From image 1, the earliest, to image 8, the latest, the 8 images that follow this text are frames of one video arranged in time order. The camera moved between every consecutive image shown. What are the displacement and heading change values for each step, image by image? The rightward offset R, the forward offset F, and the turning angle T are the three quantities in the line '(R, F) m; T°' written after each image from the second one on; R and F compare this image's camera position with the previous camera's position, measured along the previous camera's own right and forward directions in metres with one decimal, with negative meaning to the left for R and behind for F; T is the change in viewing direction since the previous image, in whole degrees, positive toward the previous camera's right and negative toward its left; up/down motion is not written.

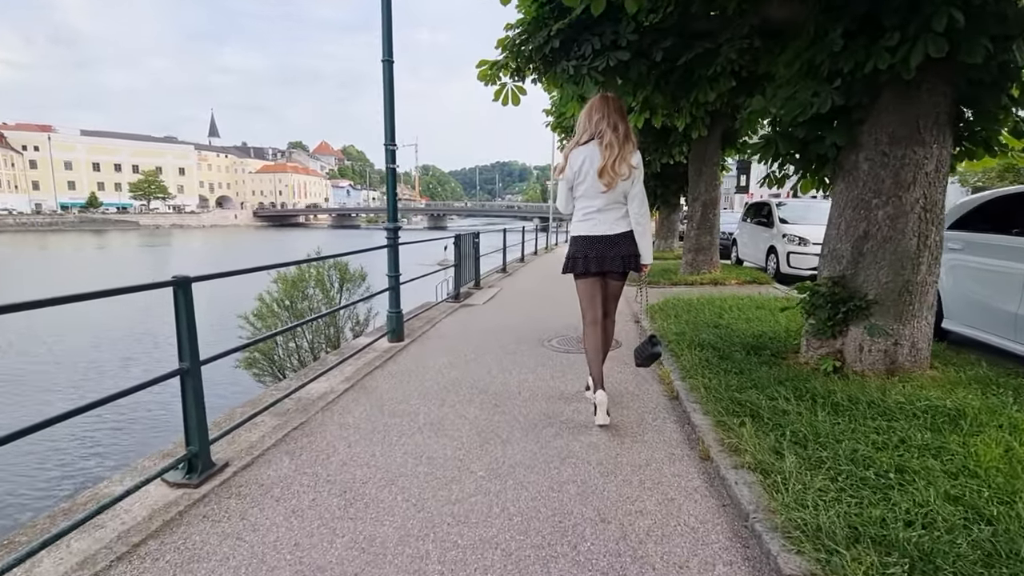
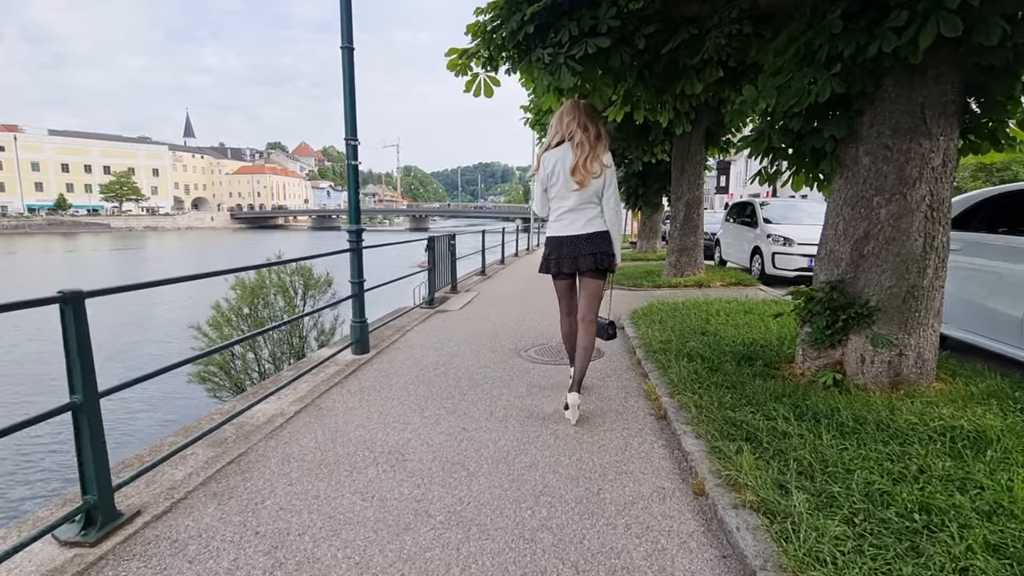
(+0.1, +0.4) m; +2°
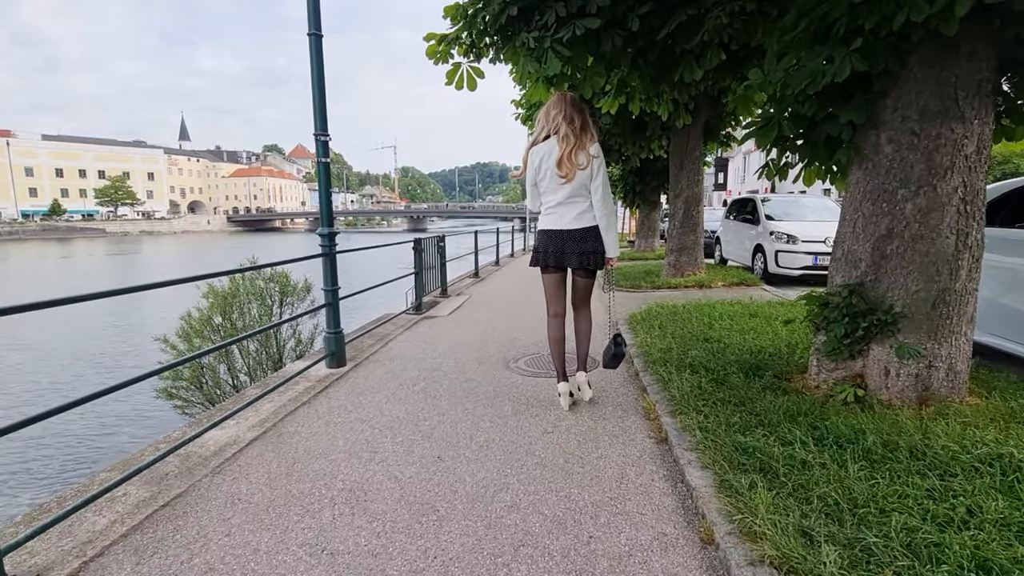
(+0.1, +0.4) m; 0°
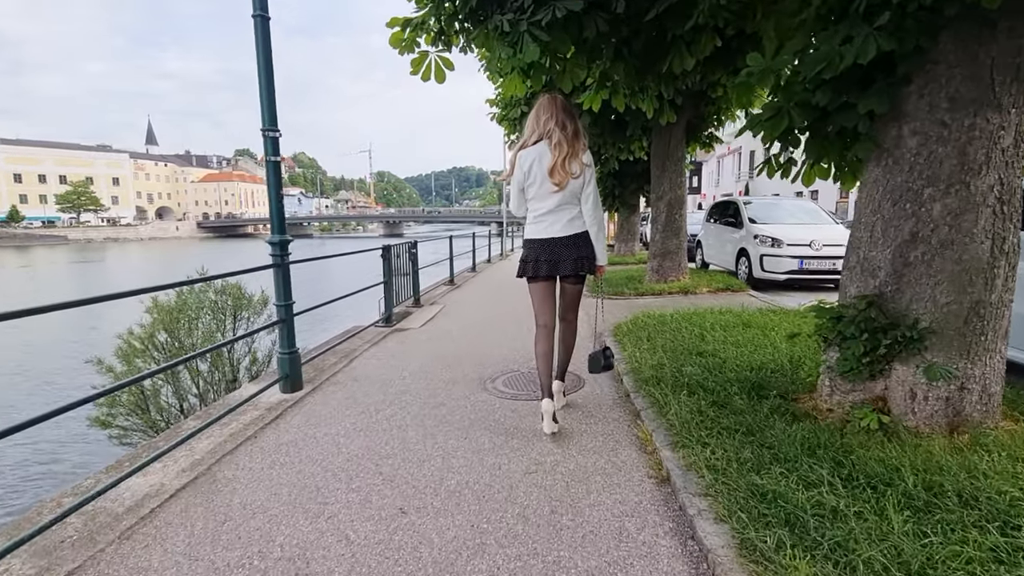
(0.0, +0.5) m; +2°
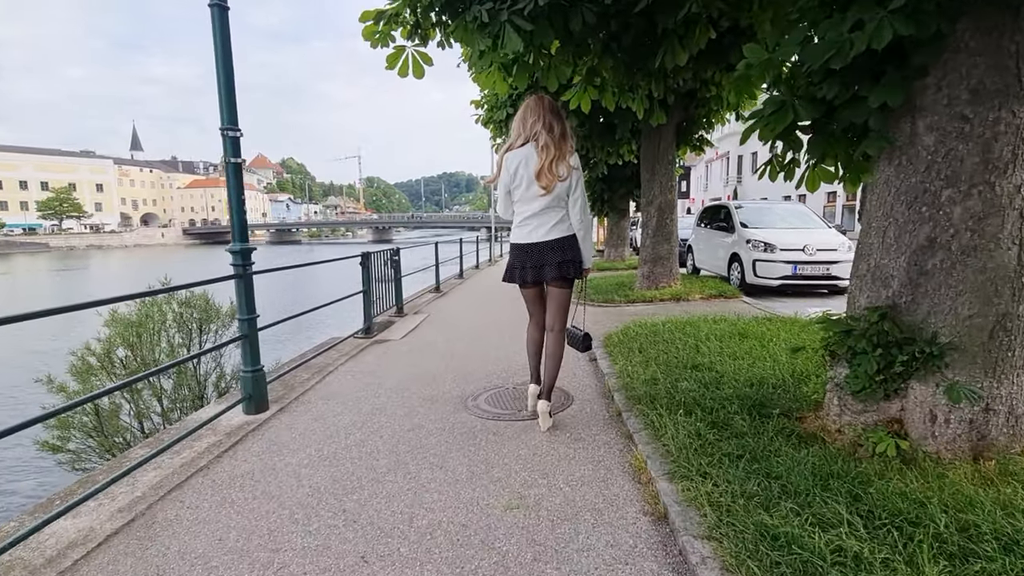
(+0.1, +0.3) m; +1°
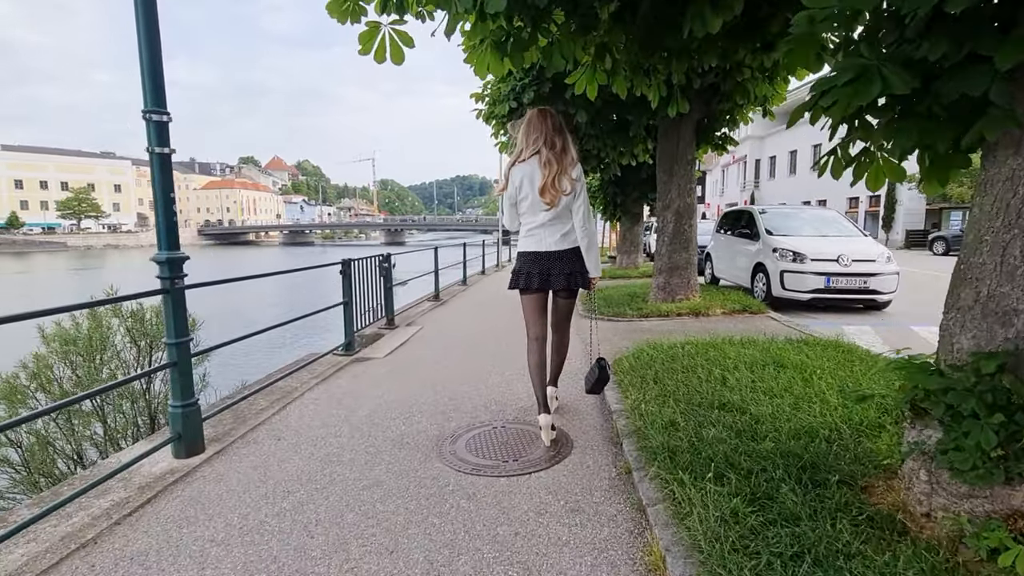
(+0.2, +0.7) m; -1°
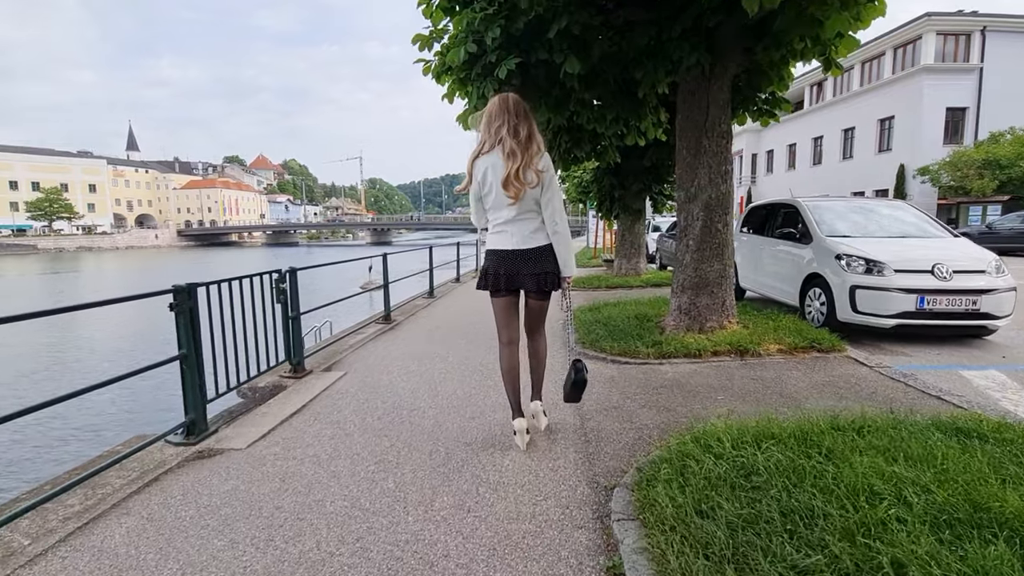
(+0.3, +2.3) m; +1°
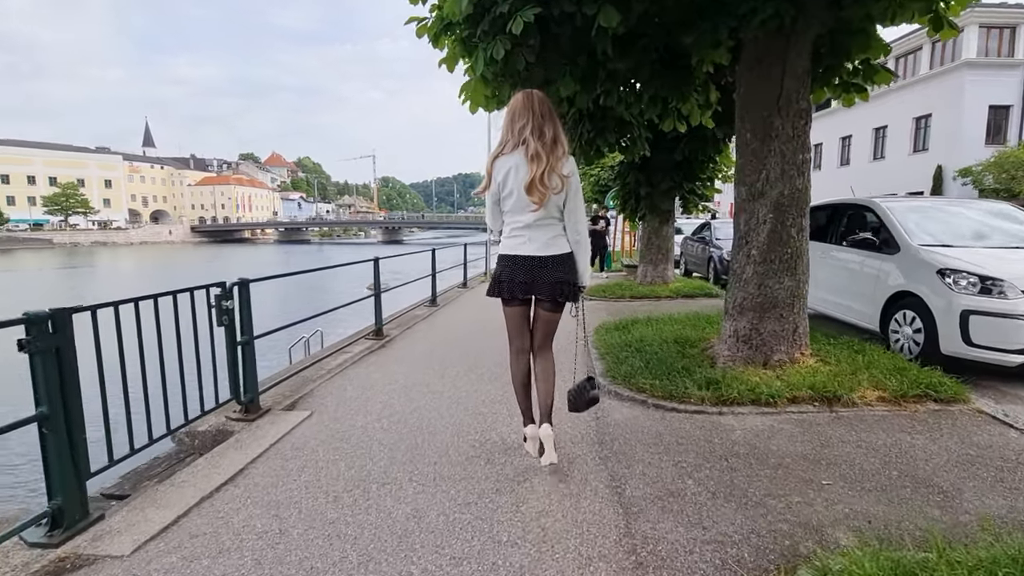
(0.0, +1.2) m; -1°
